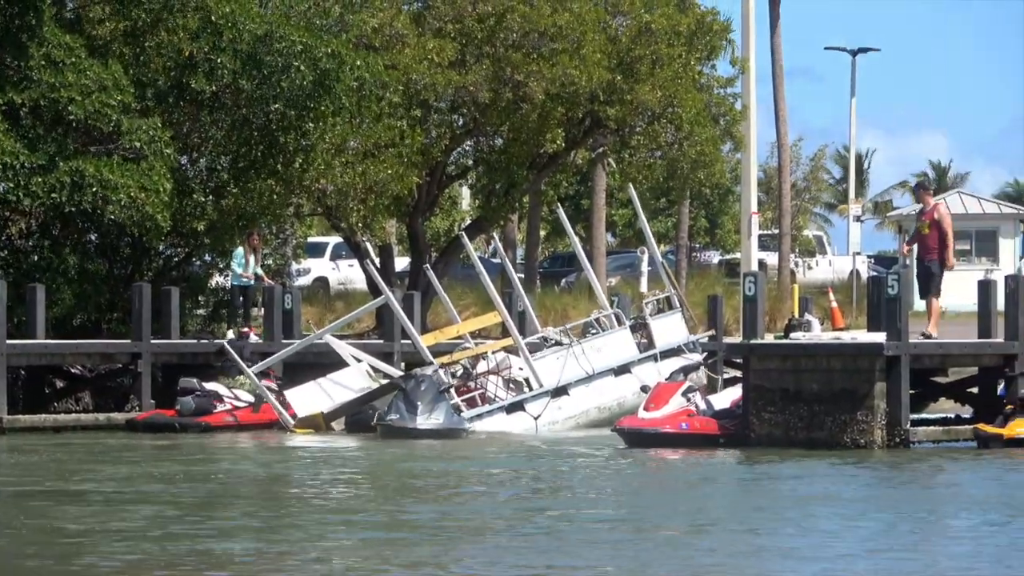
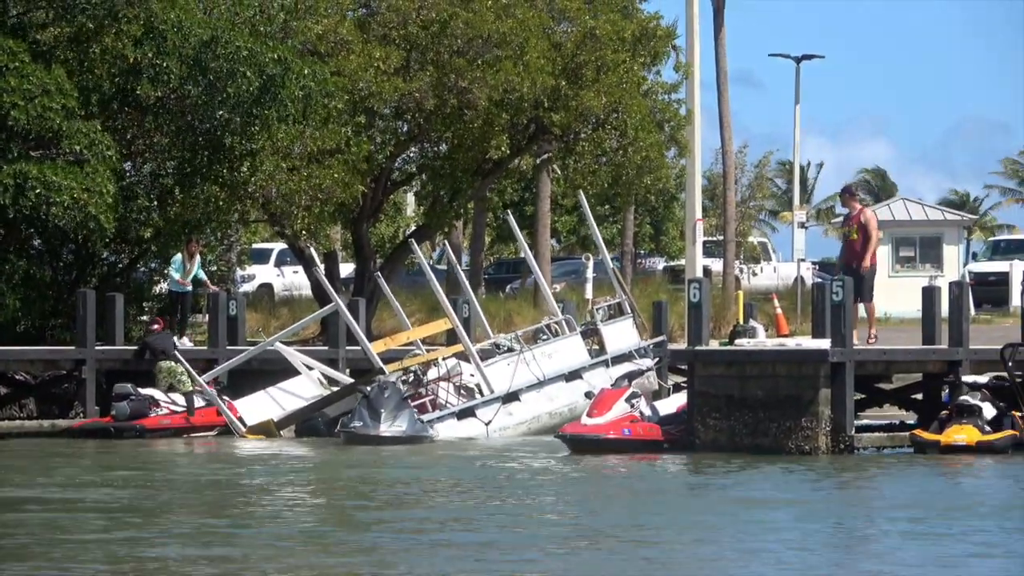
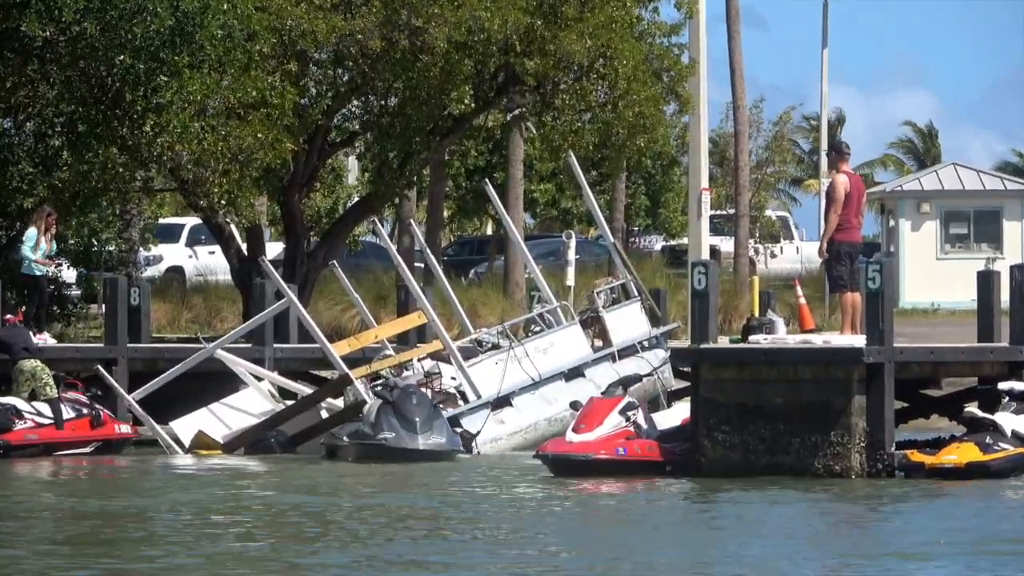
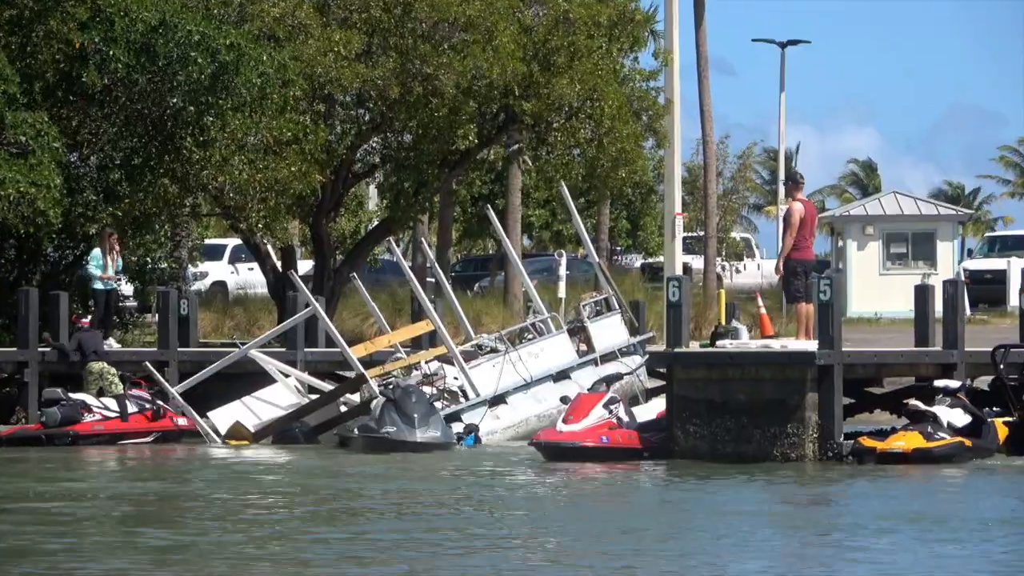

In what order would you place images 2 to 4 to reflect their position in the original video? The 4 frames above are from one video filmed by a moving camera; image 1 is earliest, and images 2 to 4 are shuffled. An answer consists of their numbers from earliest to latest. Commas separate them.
2, 4, 3
